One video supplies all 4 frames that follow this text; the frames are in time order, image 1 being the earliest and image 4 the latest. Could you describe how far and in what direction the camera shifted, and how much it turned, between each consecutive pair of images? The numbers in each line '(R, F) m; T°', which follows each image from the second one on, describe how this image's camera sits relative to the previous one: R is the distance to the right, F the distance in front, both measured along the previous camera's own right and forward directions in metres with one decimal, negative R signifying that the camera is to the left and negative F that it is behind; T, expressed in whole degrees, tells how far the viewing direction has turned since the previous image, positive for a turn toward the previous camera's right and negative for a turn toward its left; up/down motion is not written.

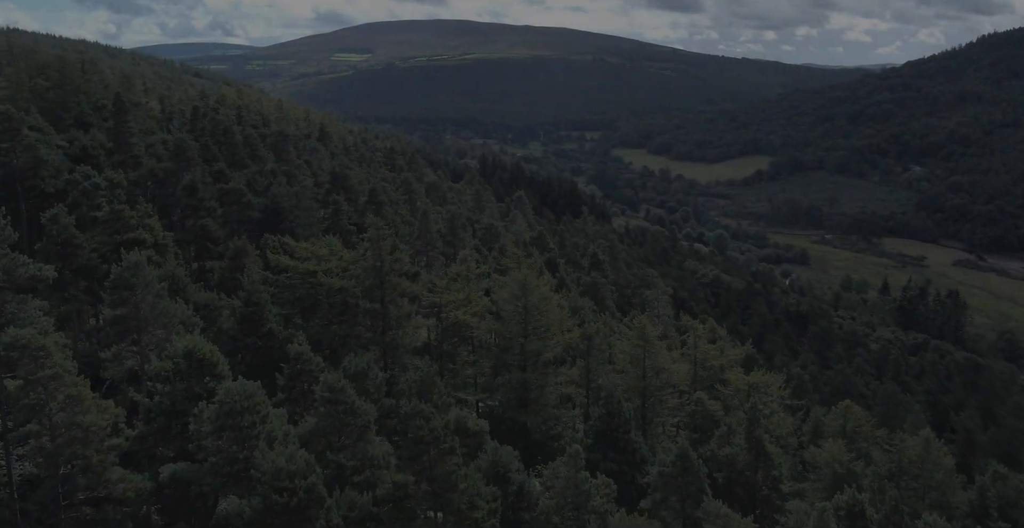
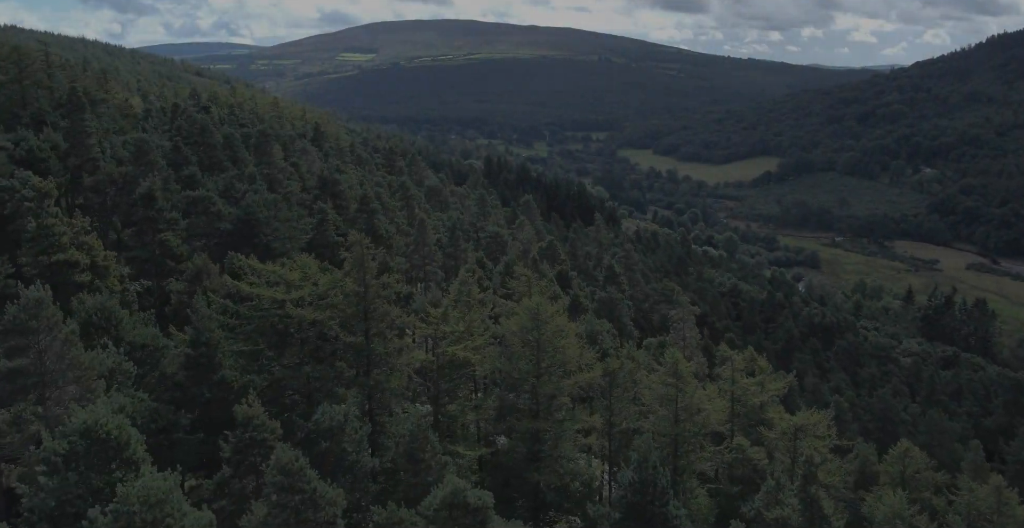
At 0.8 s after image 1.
(-0.2, +7.7) m; 0°
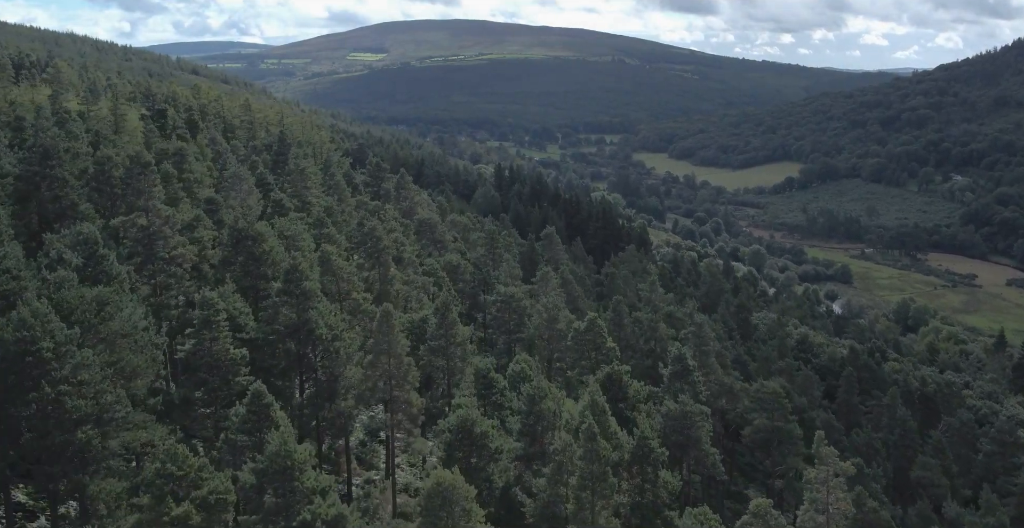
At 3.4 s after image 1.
(-0.8, +26.2) m; -1°
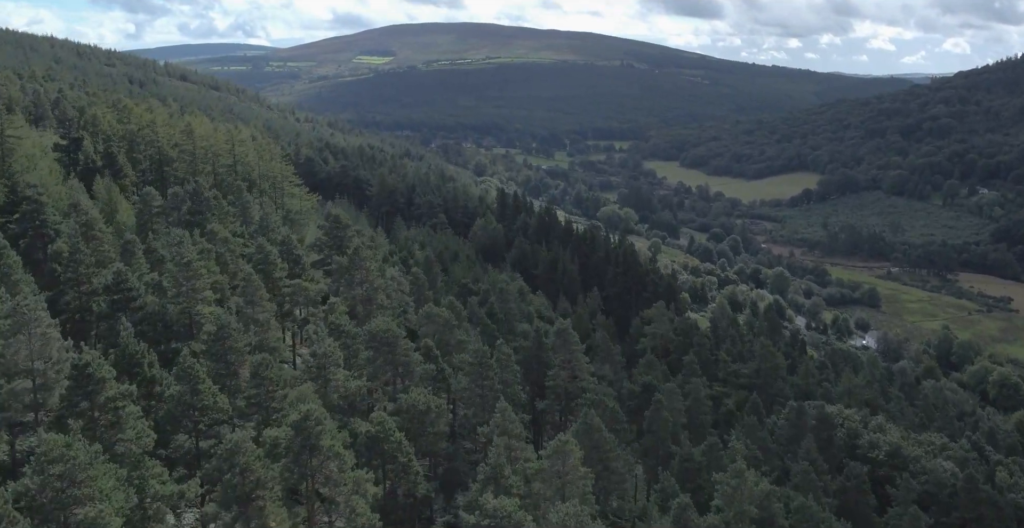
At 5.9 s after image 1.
(+0.5, +26.1) m; 0°
